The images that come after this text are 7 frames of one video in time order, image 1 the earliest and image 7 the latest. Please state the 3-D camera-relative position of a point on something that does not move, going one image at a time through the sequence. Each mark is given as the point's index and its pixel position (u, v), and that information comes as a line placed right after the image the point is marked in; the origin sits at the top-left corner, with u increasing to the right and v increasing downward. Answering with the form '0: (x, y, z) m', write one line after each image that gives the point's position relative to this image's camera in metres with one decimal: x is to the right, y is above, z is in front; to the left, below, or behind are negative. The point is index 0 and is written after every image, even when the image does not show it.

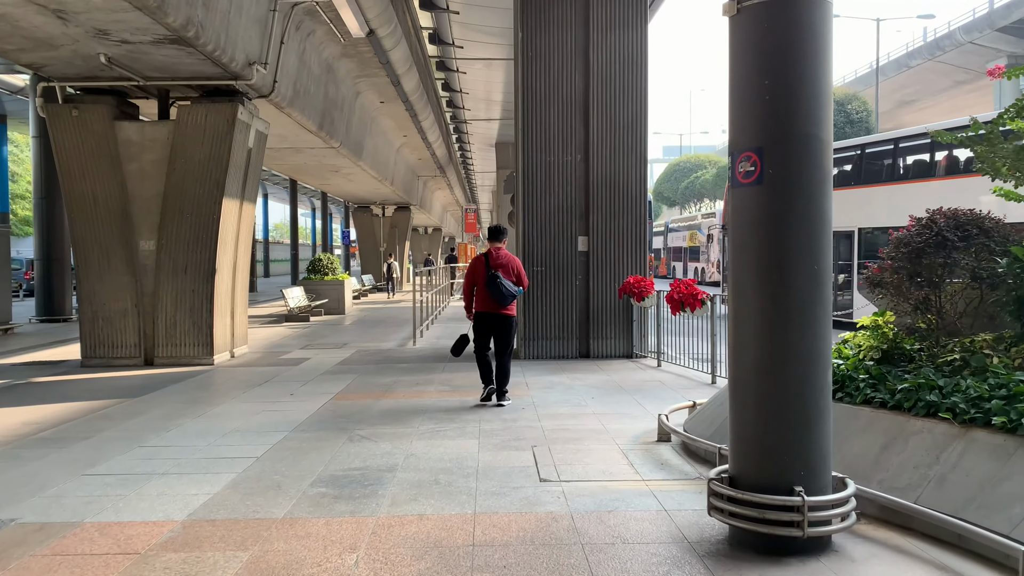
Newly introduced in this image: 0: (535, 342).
0: (+0.3, -0.7, +10.4) m
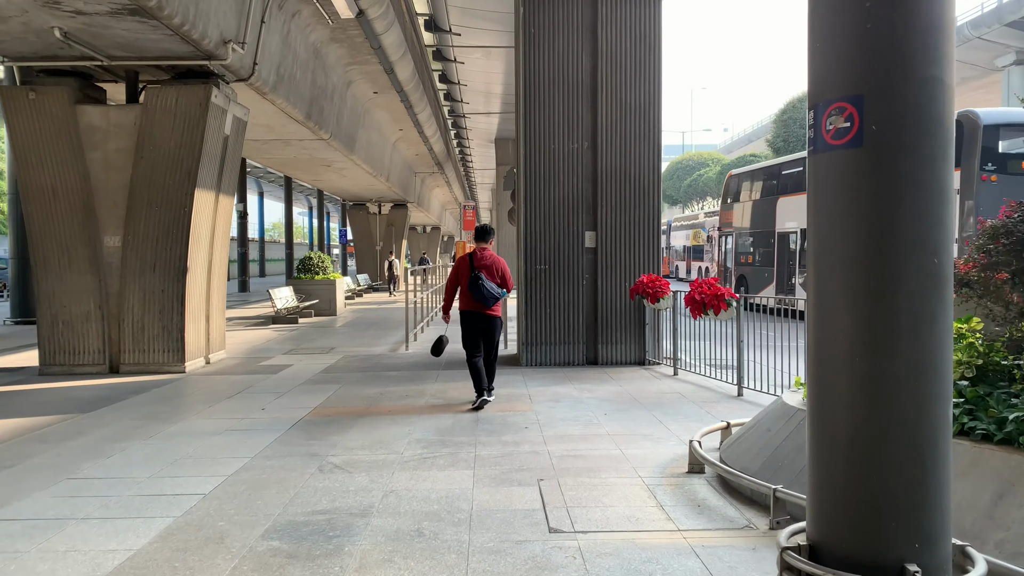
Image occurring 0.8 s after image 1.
0: (+0.3, -0.7, +9.4) m
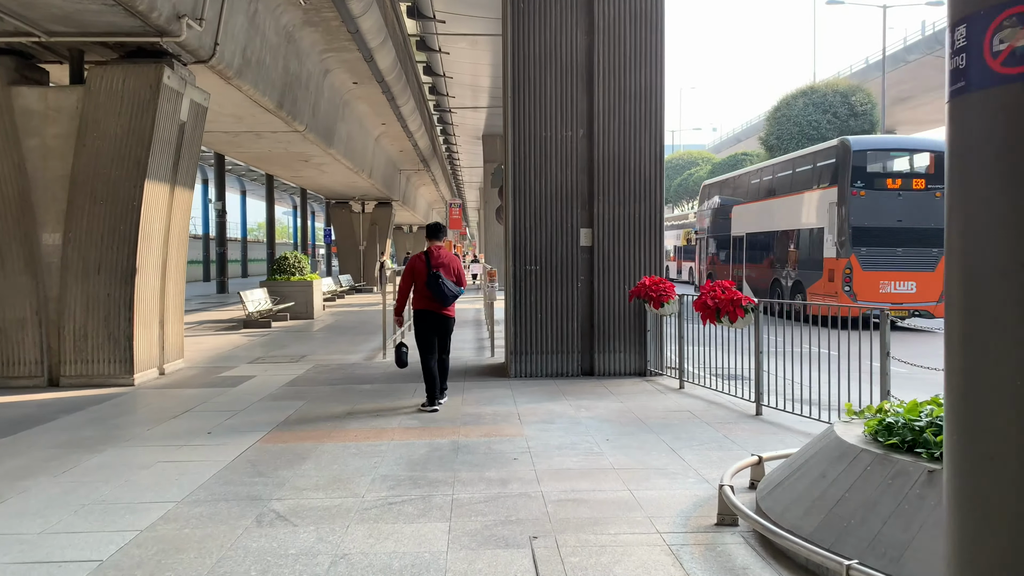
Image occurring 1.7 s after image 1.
0: (+0.1, -0.7, +8.5) m
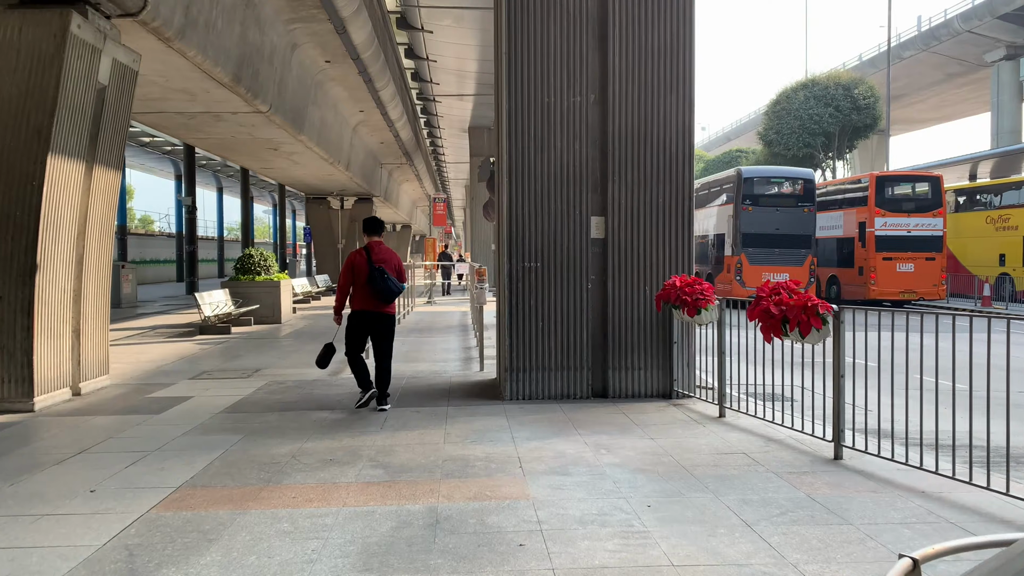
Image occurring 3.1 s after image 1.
0: (+0.1, -0.7, +6.9) m
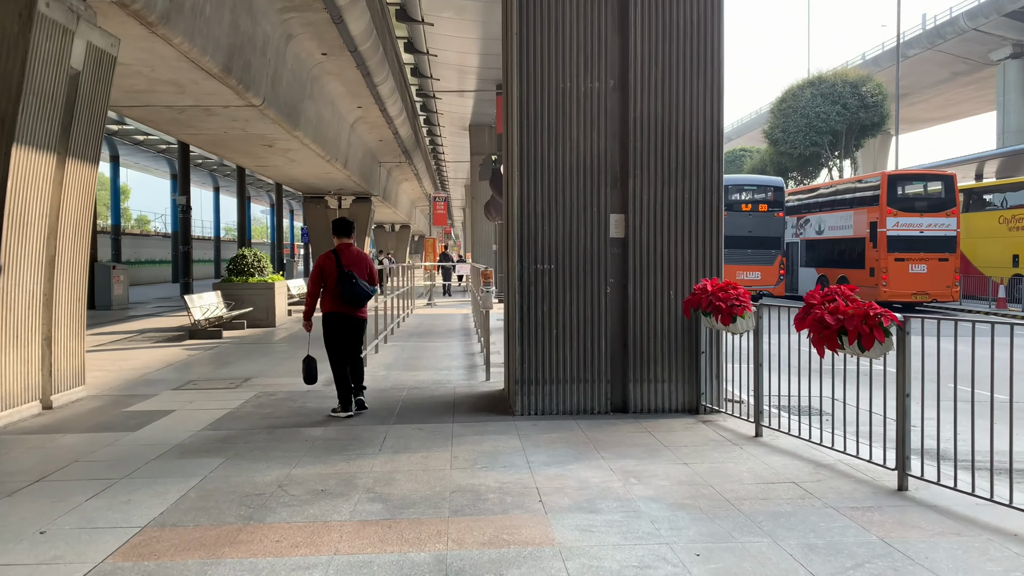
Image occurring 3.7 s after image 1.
0: (+0.2, -0.8, +6.3) m
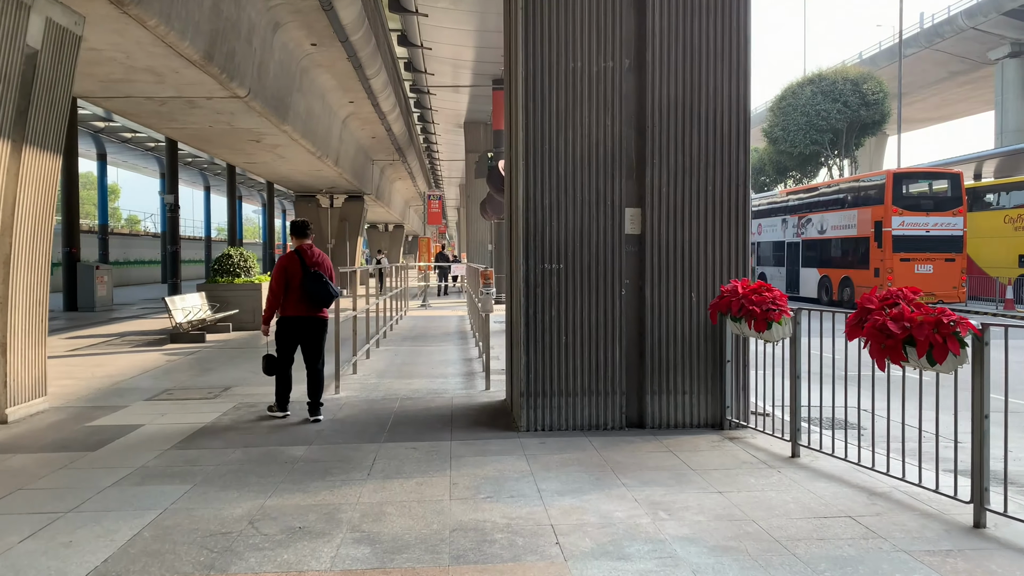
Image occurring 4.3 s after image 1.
0: (+0.2, -0.8, +5.7) m
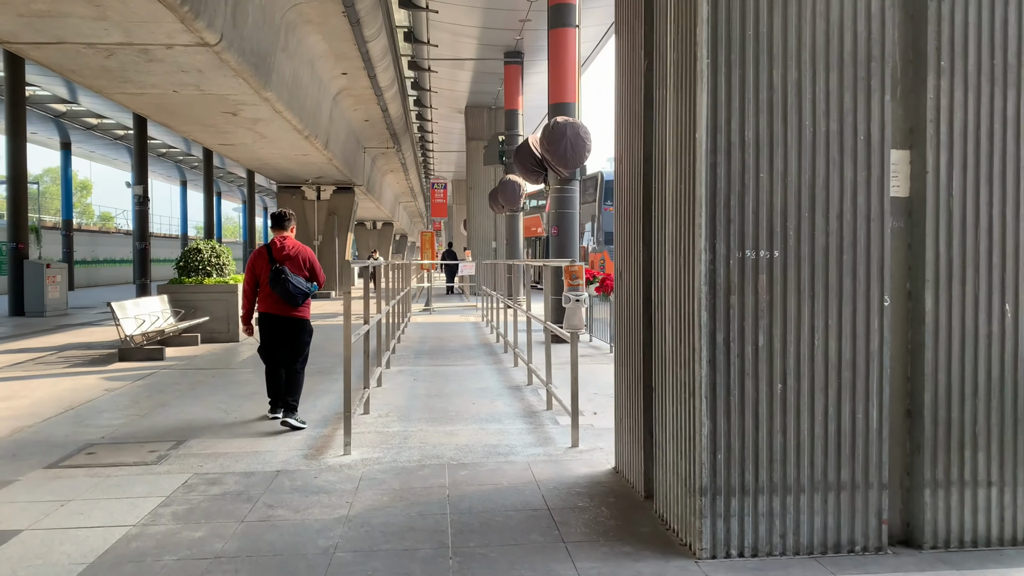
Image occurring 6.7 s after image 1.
0: (+0.9, -0.8, +3.1) m
